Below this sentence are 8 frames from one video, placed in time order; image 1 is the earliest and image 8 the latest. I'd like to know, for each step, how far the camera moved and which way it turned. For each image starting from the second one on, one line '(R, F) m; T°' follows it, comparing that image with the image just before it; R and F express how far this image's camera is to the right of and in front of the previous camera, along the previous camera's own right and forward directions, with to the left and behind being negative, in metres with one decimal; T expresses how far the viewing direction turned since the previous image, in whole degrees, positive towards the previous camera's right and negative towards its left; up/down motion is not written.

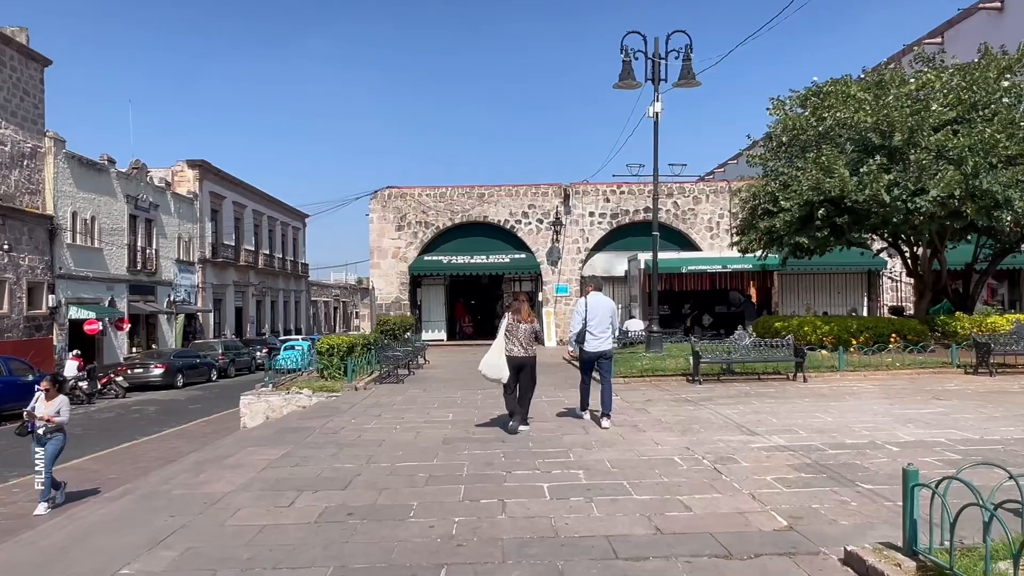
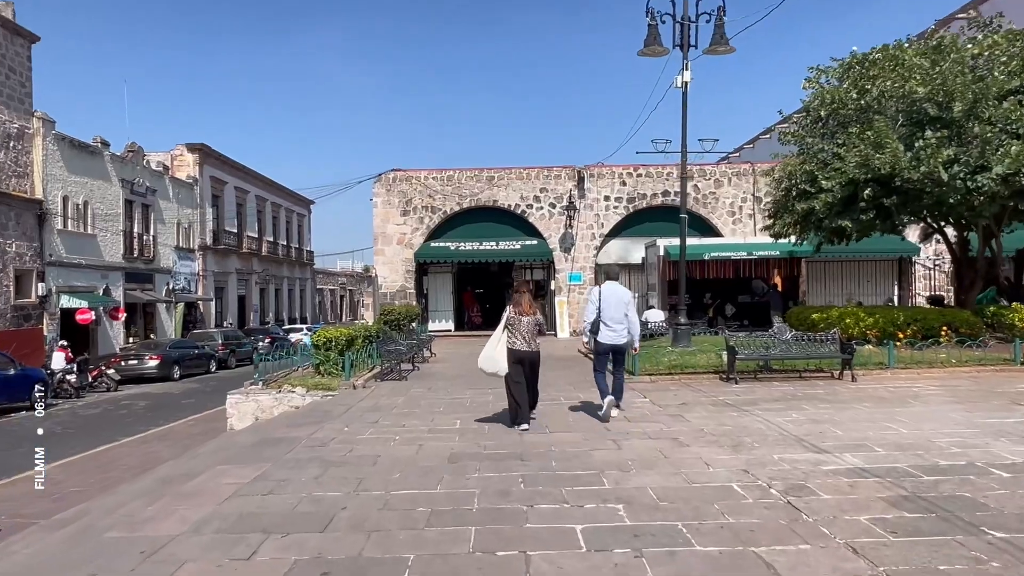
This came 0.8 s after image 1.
(-0.1, +1.3) m; -1°
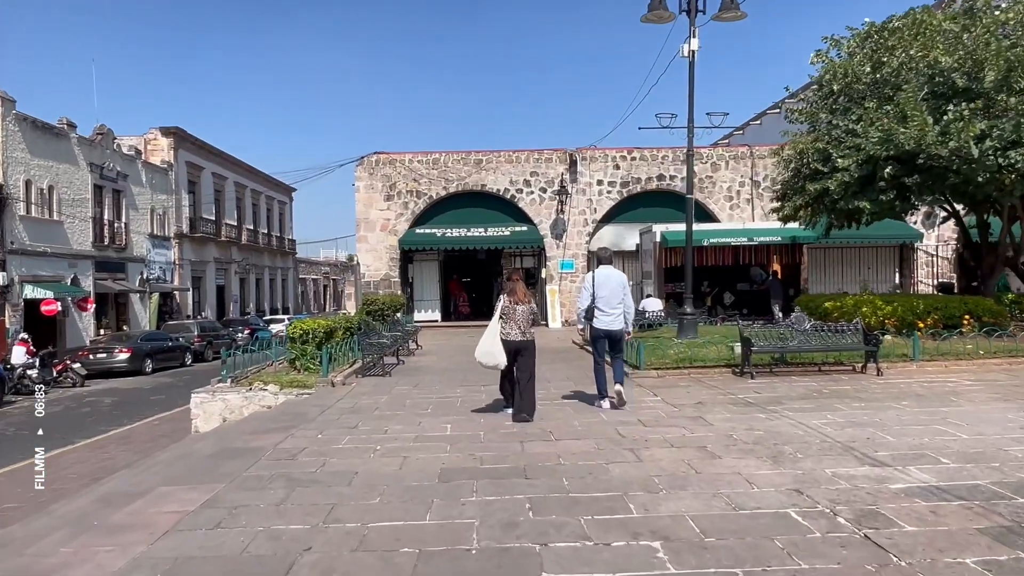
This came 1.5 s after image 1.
(-0.1, +1.1) m; +1°
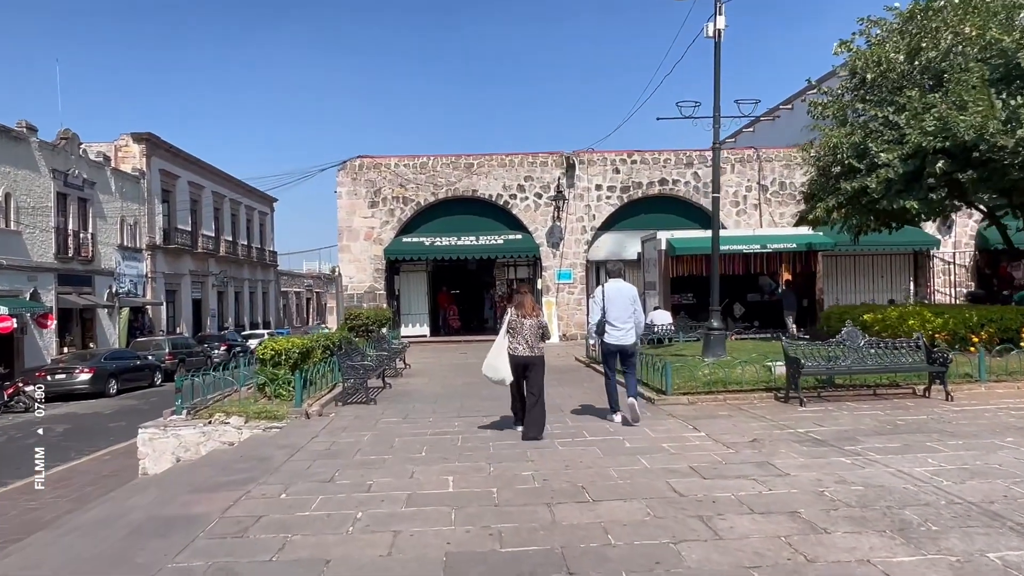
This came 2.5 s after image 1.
(-0.3, +1.6) m; +1°
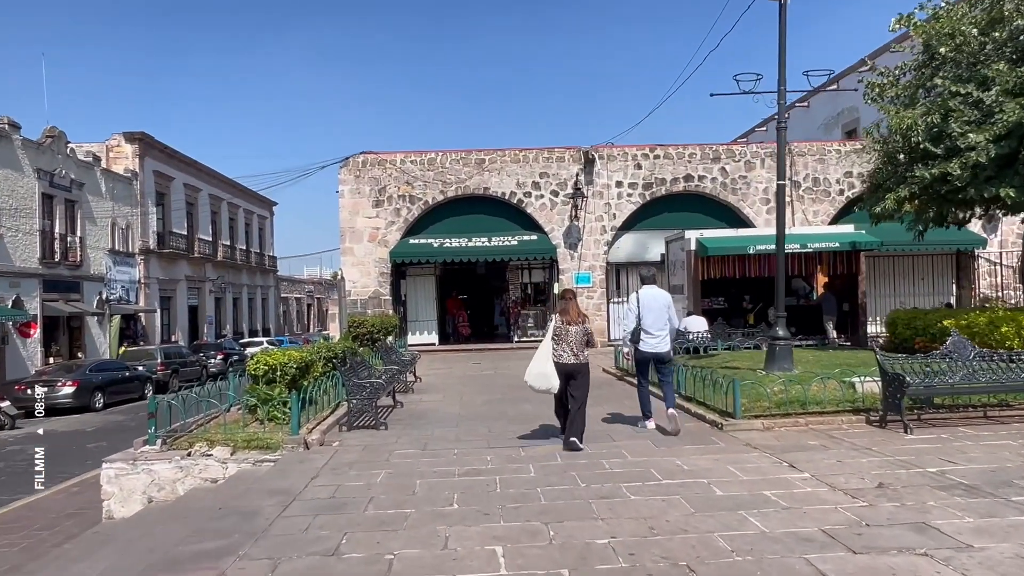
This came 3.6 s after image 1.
(-0.4, +1.6) m; 0°
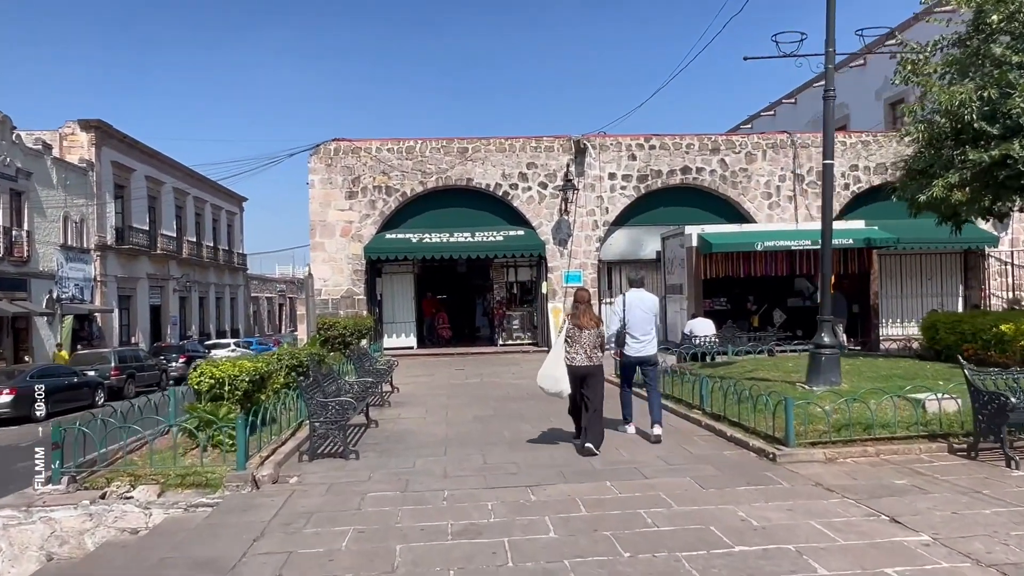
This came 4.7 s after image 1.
(-0.2, +1.6) m; +2°
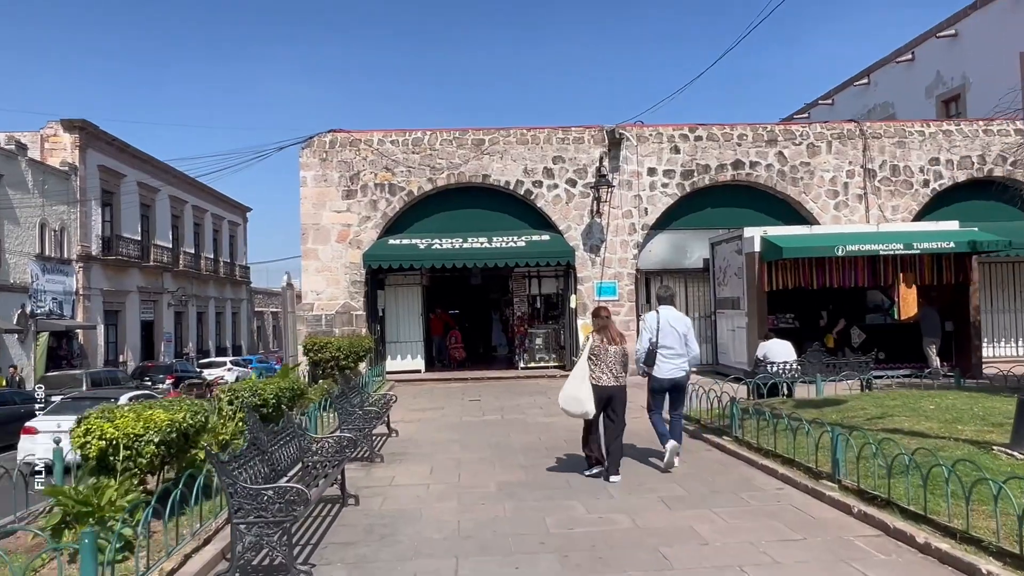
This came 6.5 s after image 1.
(-0.2, +2.8) m; -1°
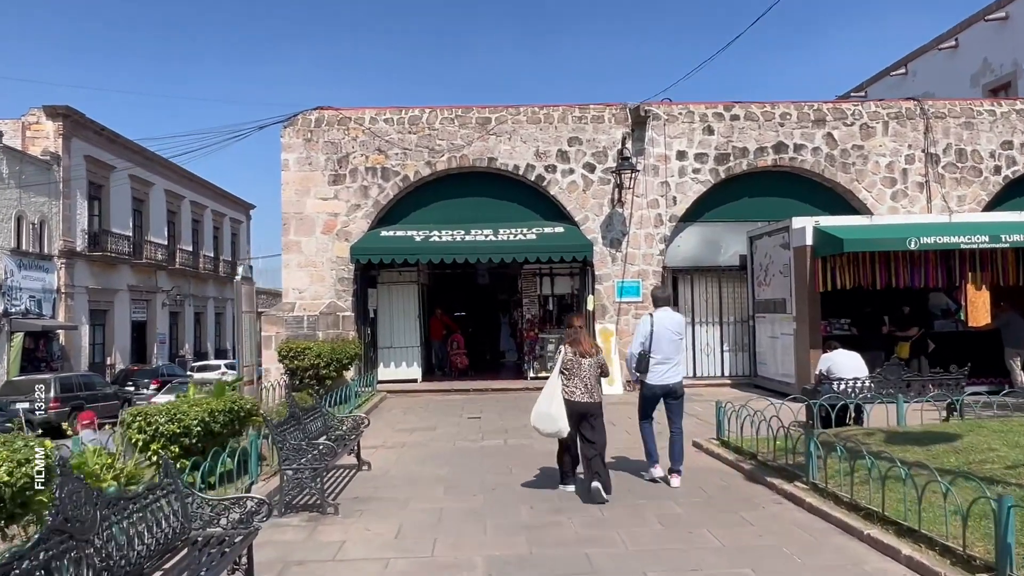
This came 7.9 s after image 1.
(+0.1, +2.1) m; -1°
